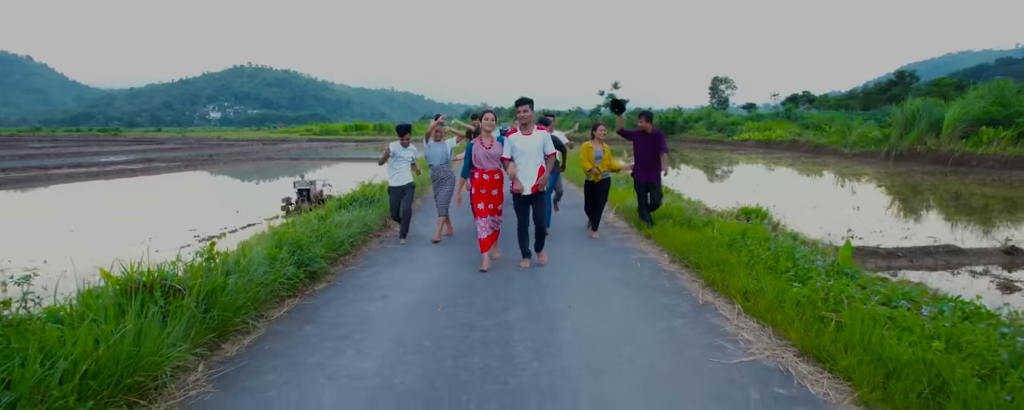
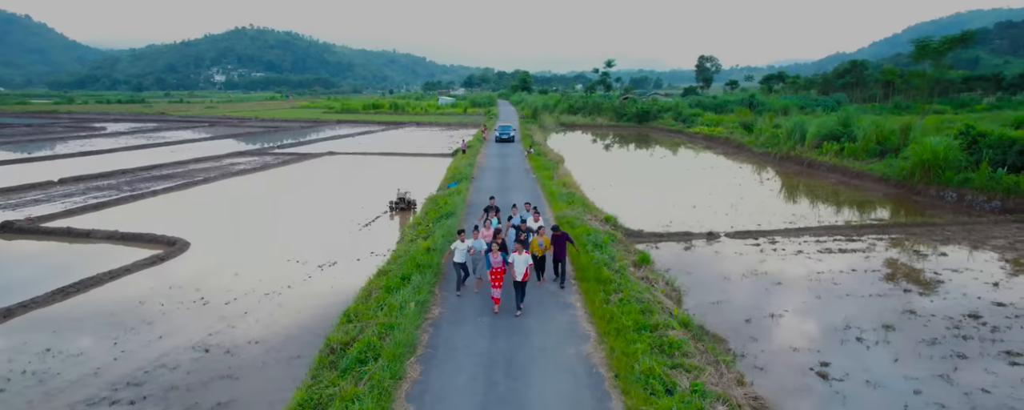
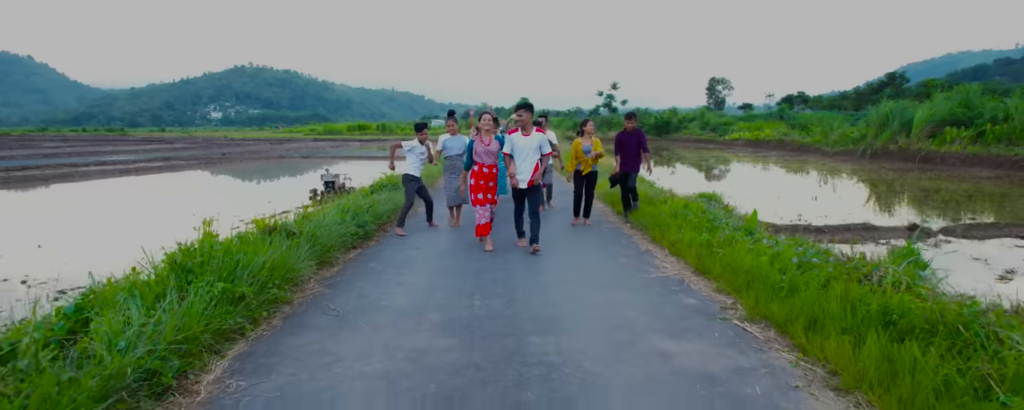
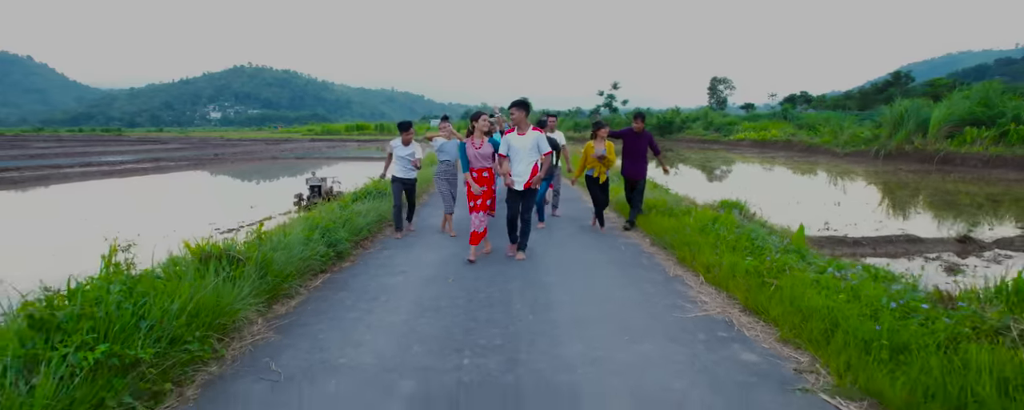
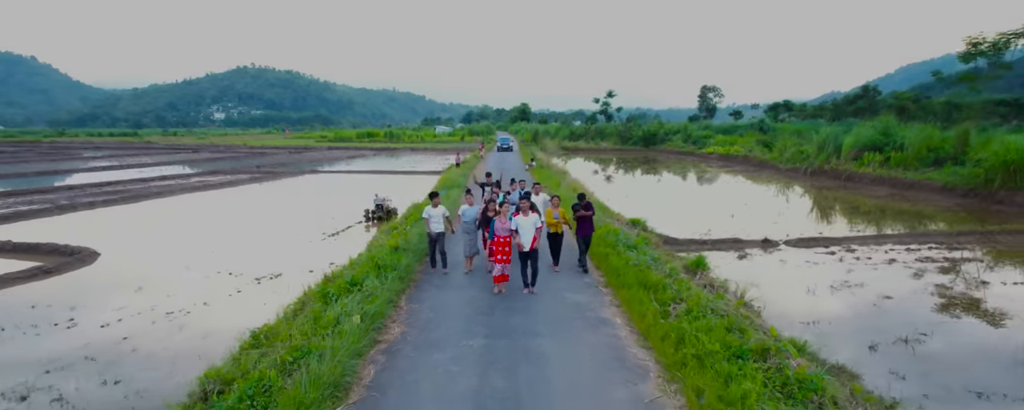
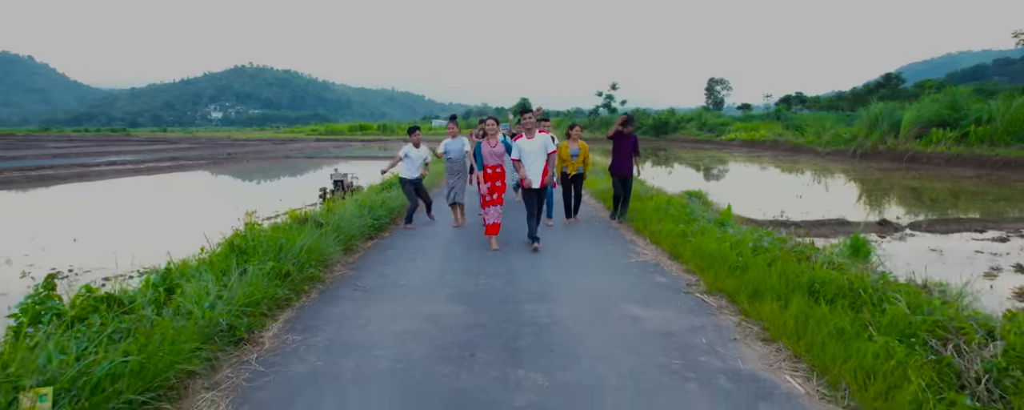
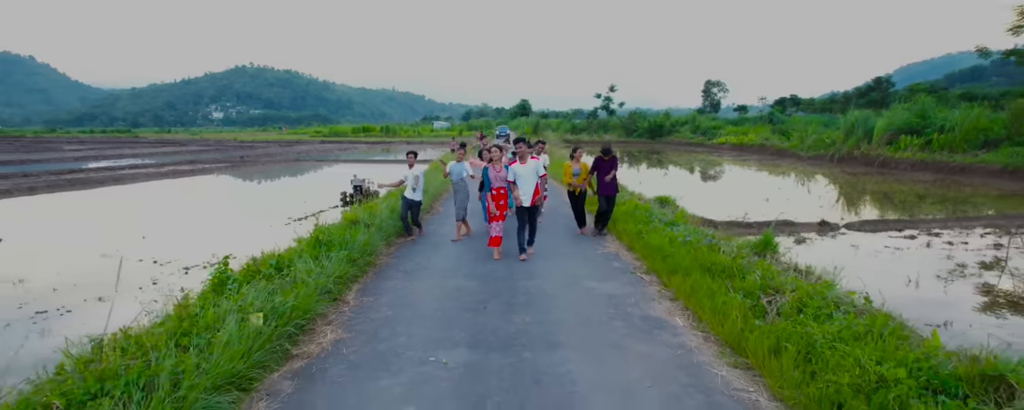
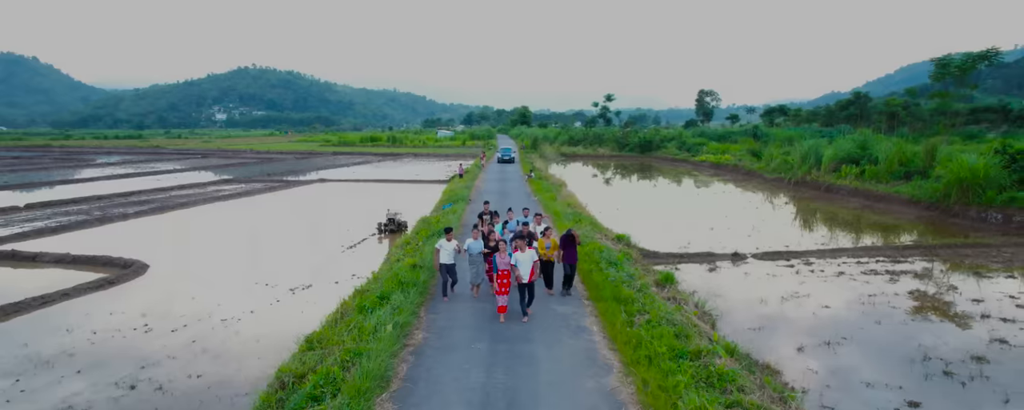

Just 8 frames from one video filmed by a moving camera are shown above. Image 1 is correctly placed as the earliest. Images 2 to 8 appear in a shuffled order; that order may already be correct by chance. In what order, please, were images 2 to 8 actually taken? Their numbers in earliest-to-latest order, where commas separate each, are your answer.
4, 3, 6, 7, 5, 8, 2
